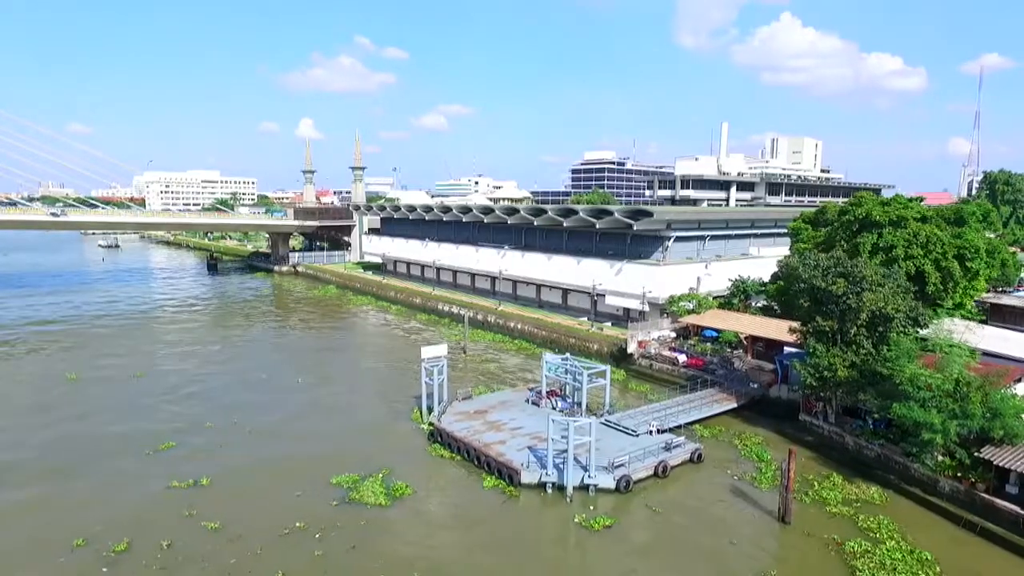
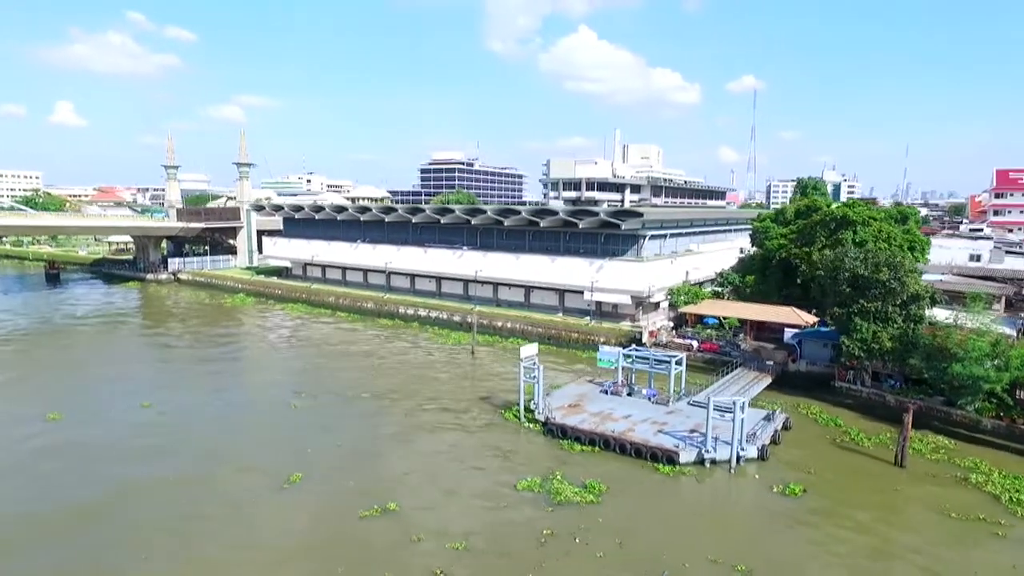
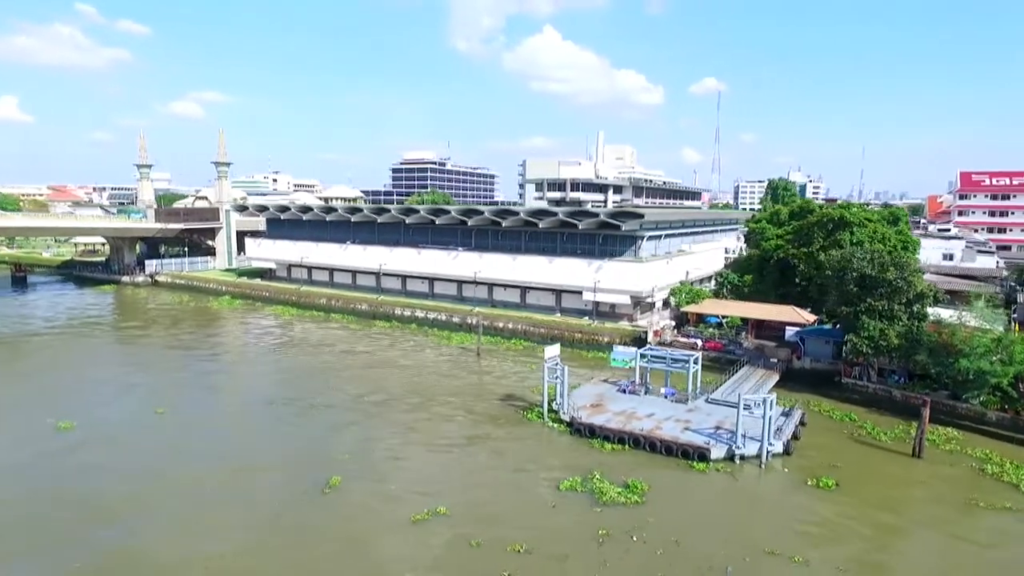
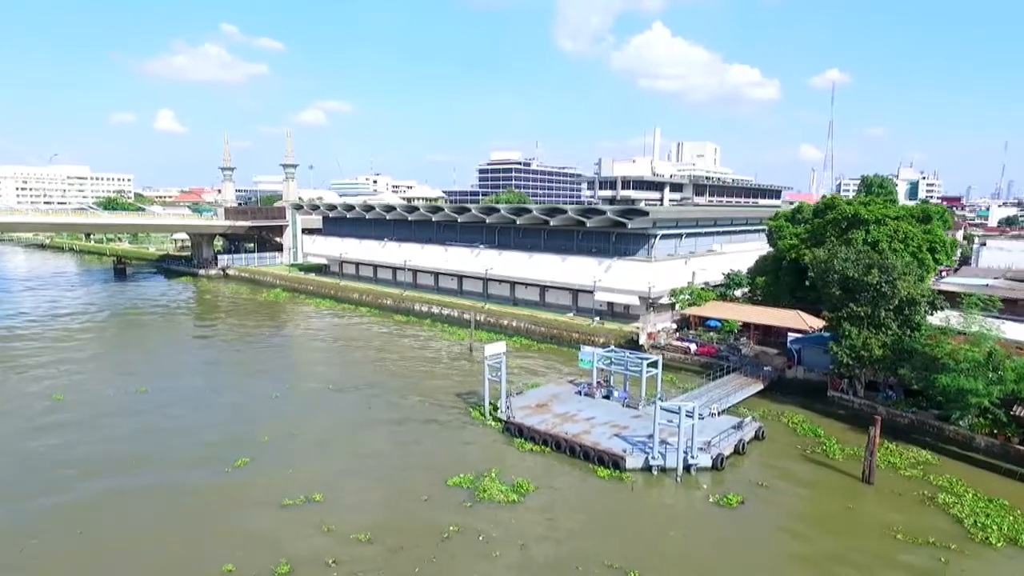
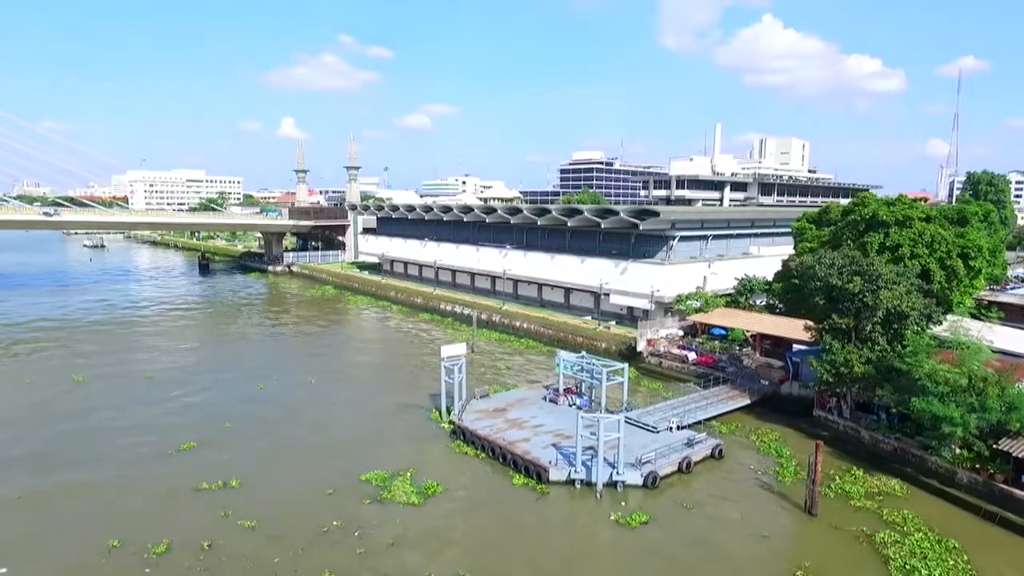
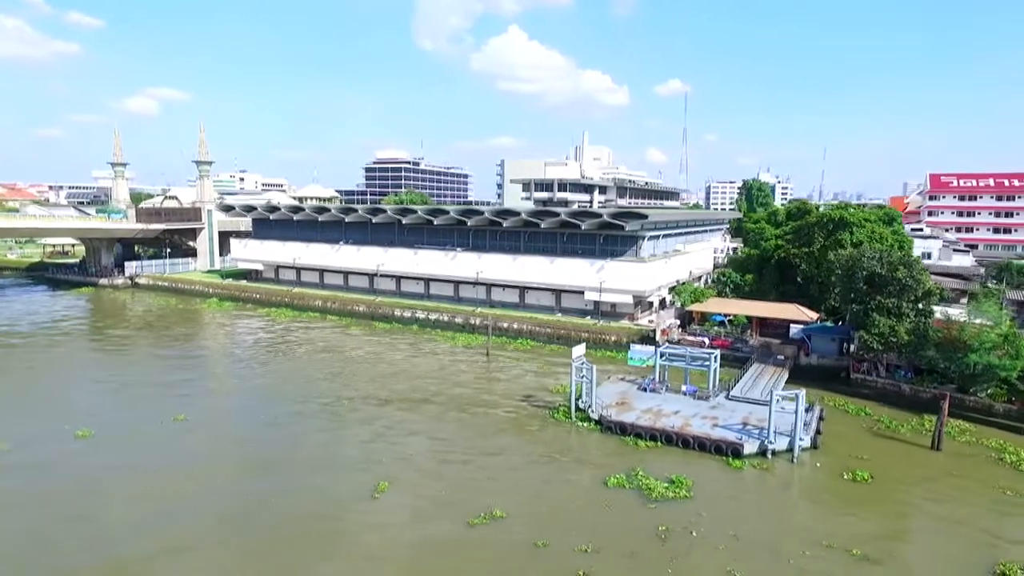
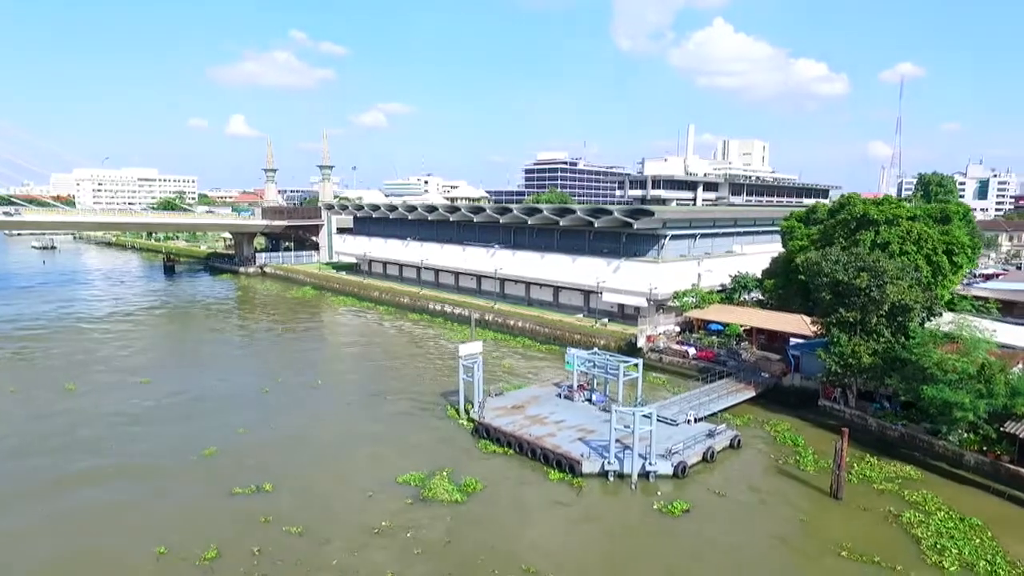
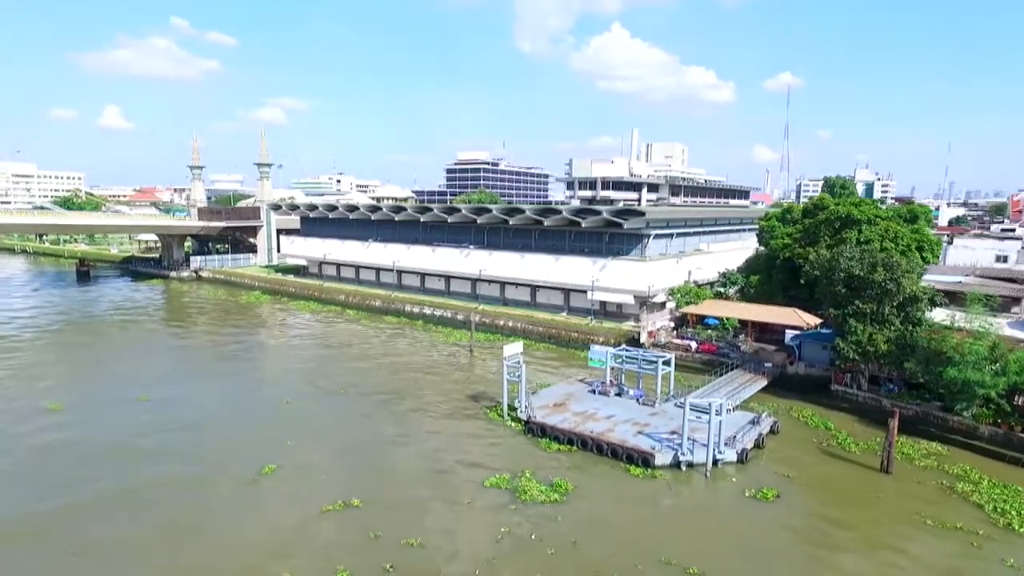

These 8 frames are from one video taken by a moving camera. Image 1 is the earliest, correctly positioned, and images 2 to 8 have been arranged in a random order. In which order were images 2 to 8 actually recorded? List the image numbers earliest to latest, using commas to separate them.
5, 7, 4, 8, 2, 3, 6
